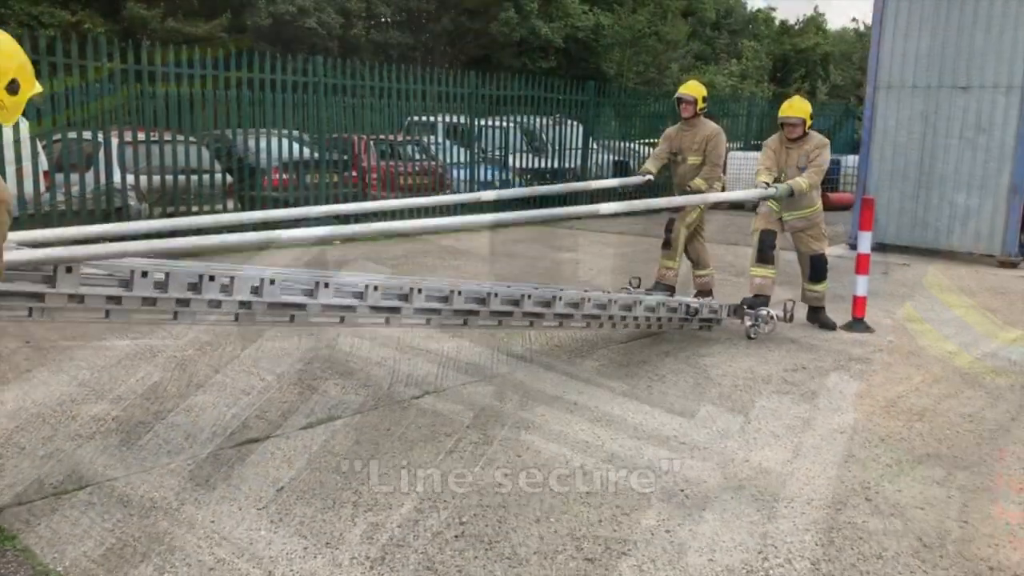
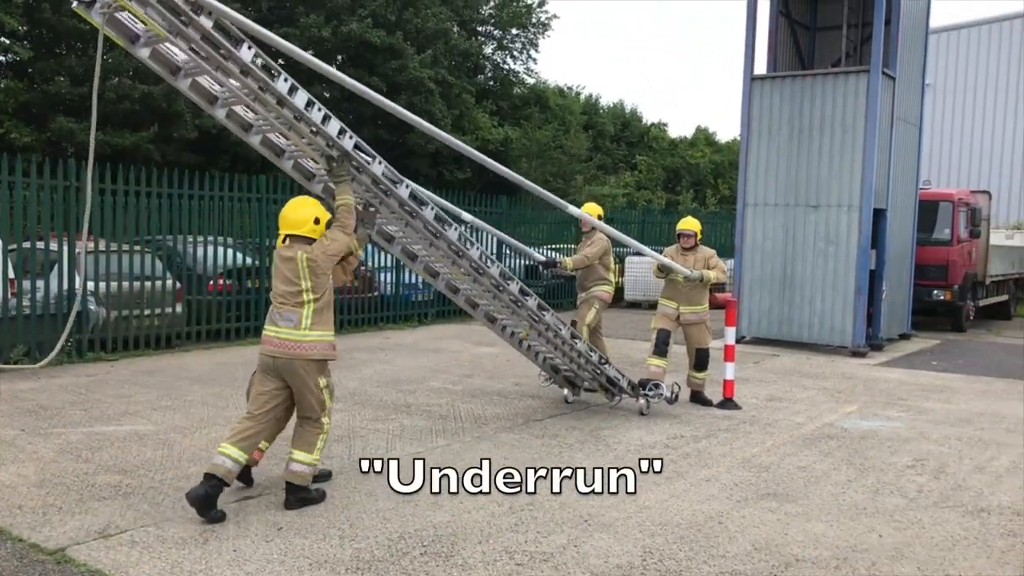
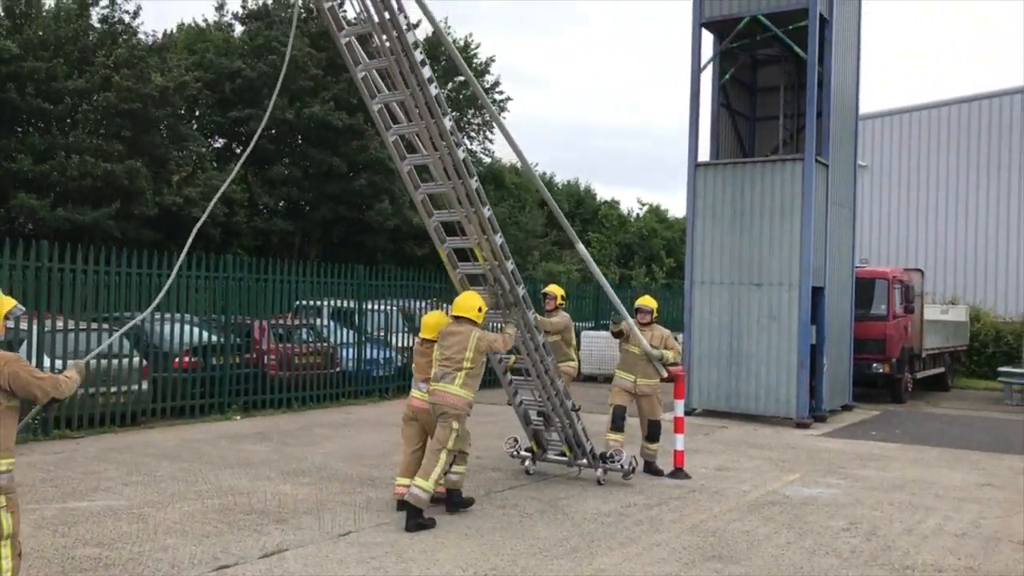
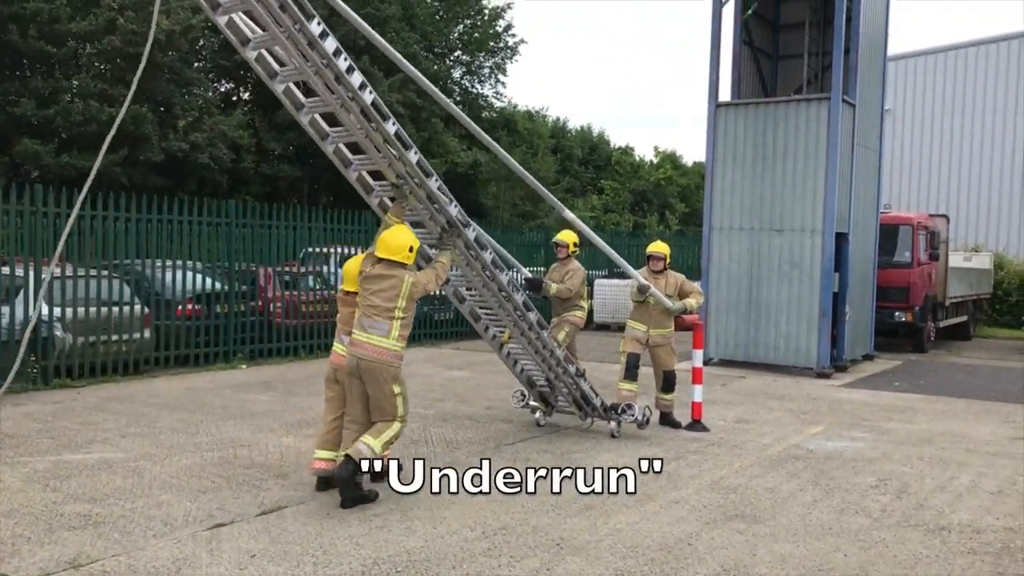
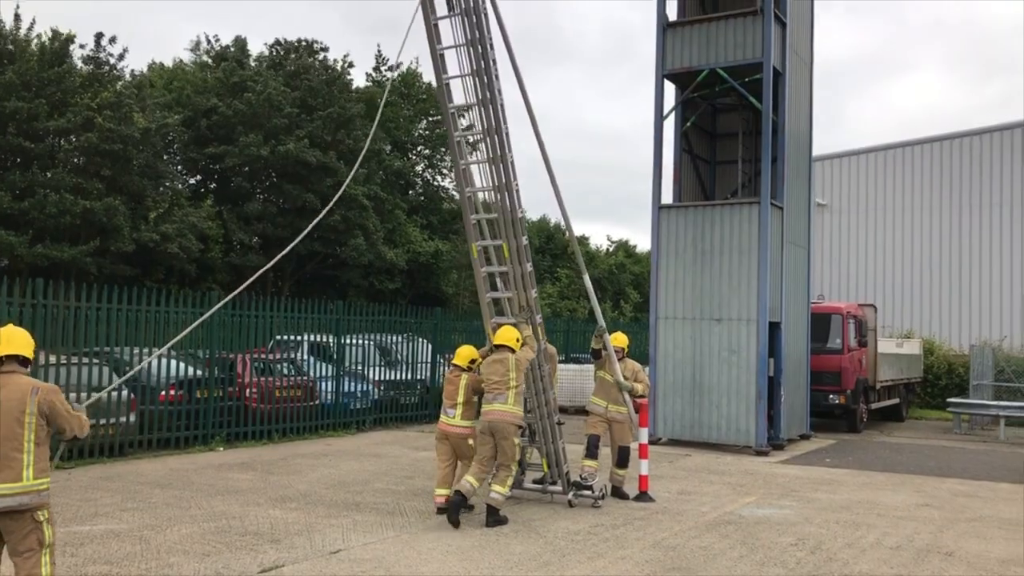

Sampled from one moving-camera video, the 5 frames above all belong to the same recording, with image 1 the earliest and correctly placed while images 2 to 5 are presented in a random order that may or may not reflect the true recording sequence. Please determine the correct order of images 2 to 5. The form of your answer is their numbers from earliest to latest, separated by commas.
2, 4, 3, 5
